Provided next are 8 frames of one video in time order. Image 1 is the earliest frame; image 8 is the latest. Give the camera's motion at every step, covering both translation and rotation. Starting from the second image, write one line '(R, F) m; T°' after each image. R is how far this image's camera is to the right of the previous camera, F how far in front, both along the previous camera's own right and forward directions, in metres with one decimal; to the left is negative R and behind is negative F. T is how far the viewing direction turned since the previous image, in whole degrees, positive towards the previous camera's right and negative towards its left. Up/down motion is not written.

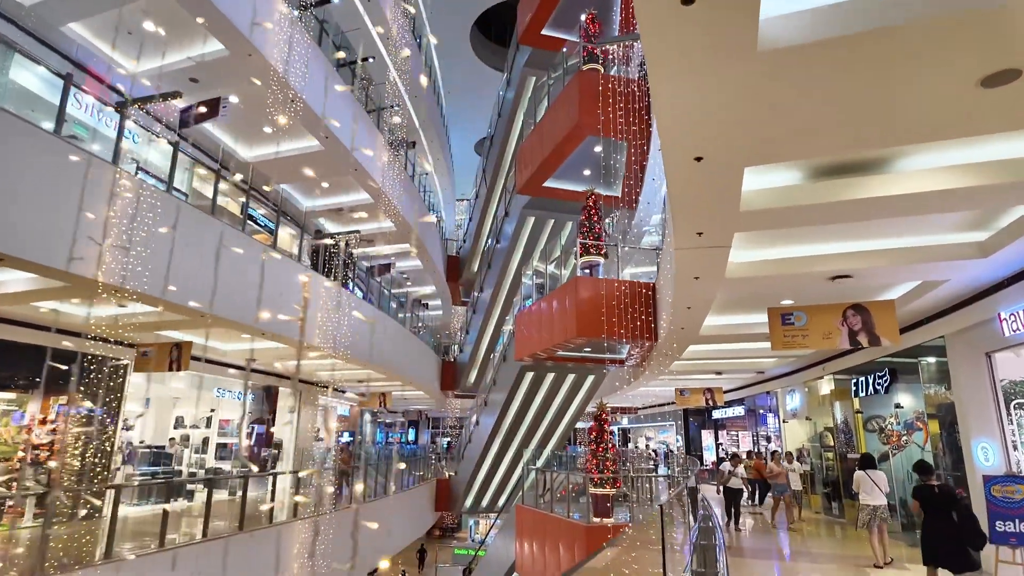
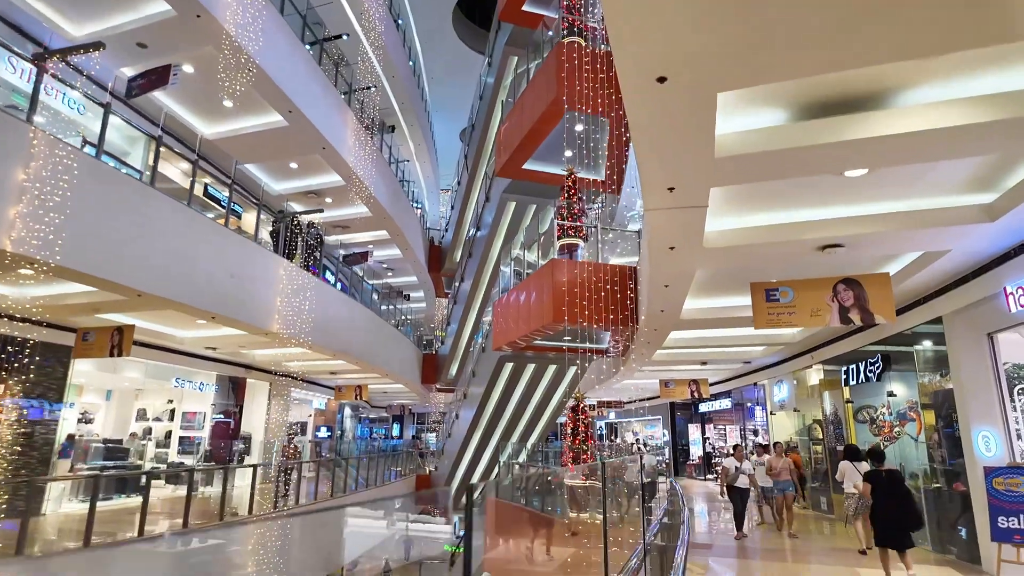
(+0.3, +0.5) m; +1°
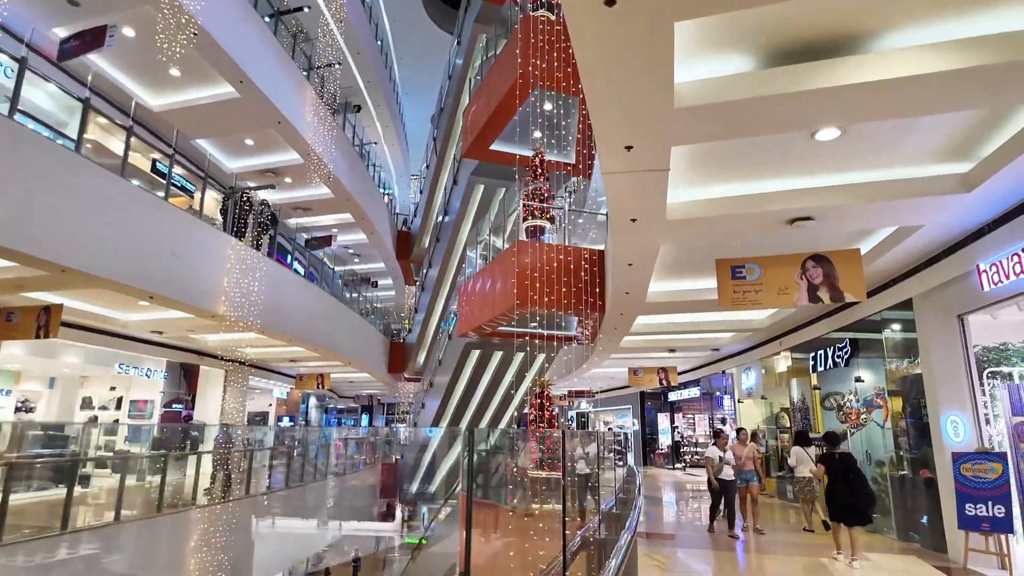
(+0.2, +0.3) m; +2°
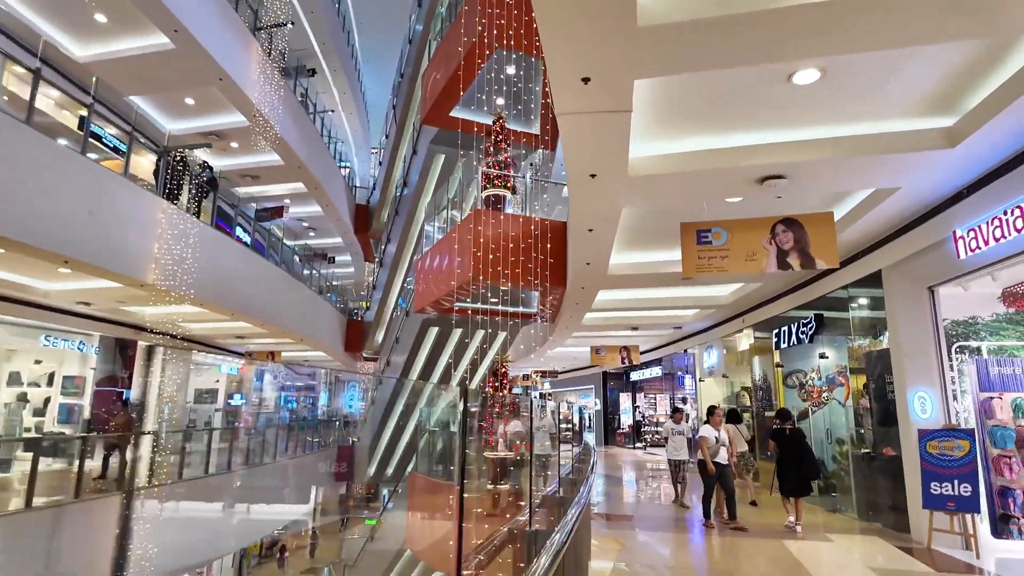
(+0.1, +0.4) m; +3°
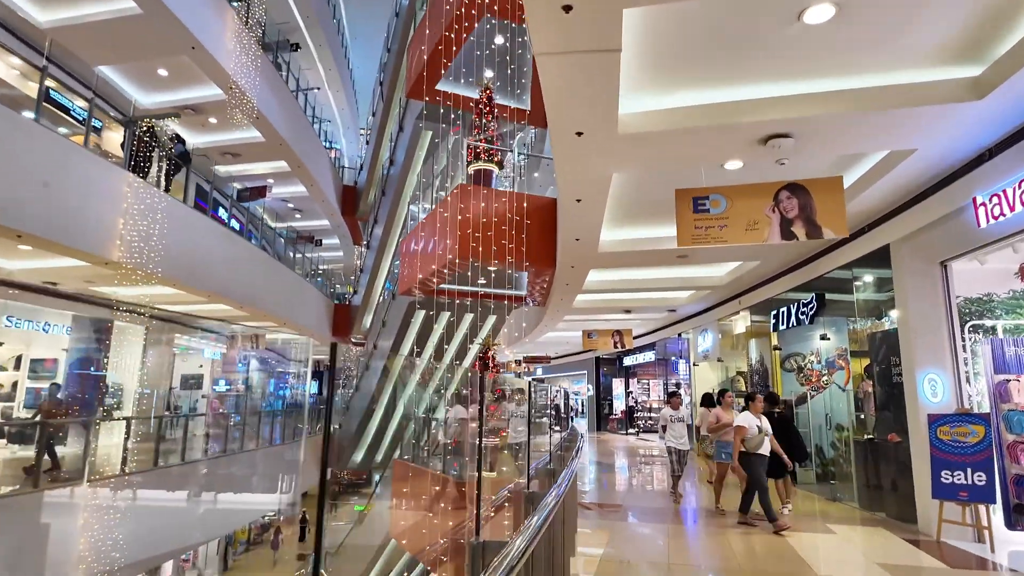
(+0.1, +0.4) m; +1°
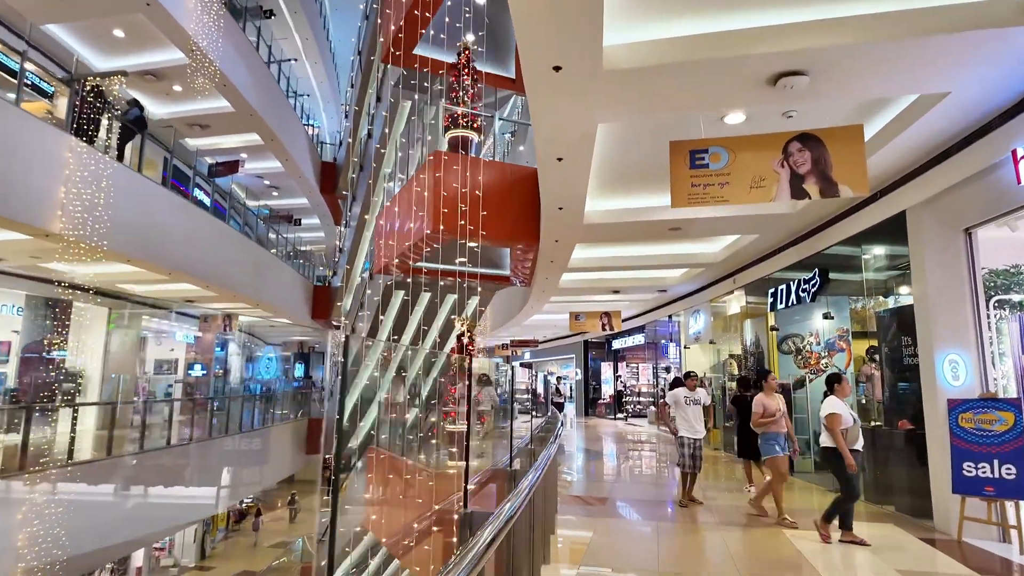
(+0.1, +0.5) m; +1°
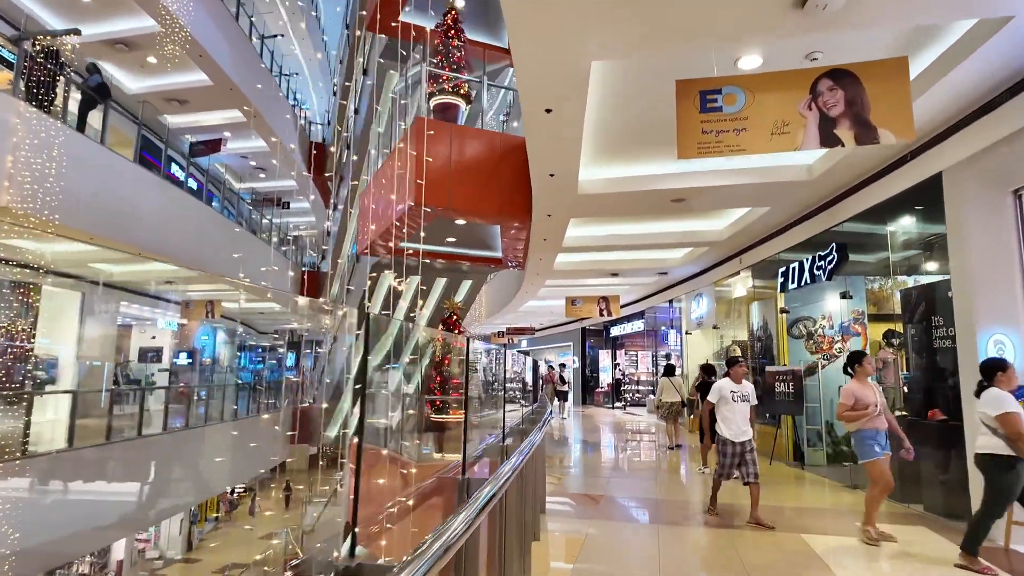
(+0.1, +0.5) m; 0°
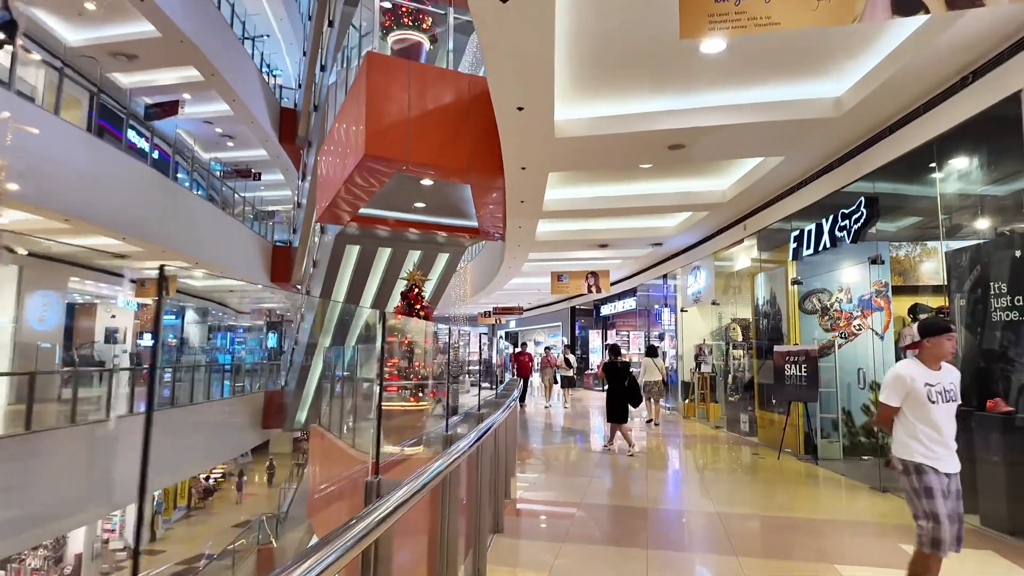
(+0.2, +0.9) m; +1°
